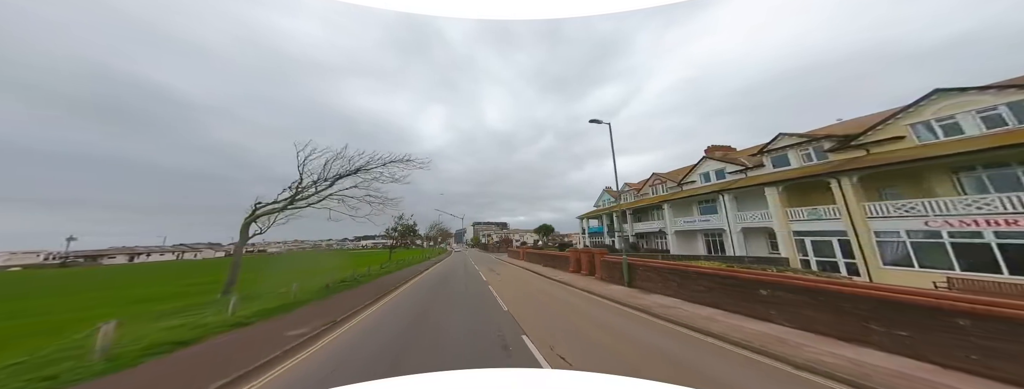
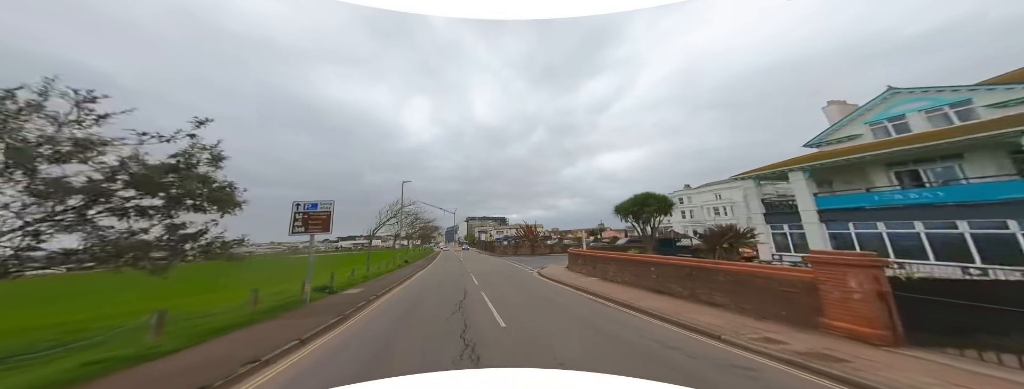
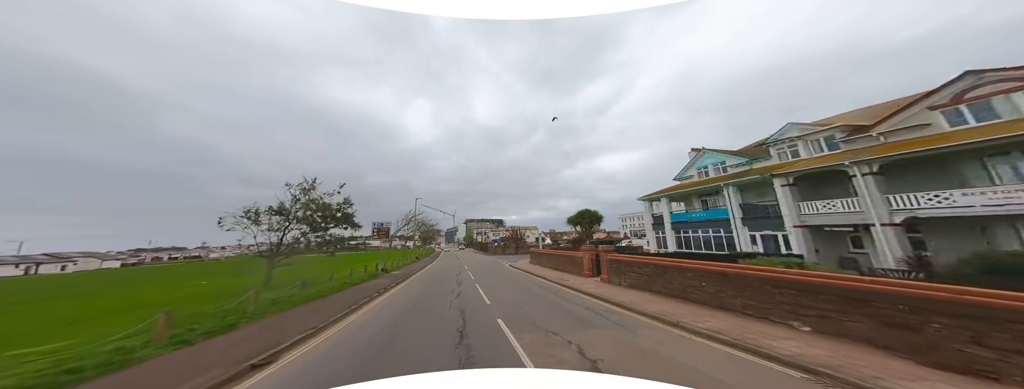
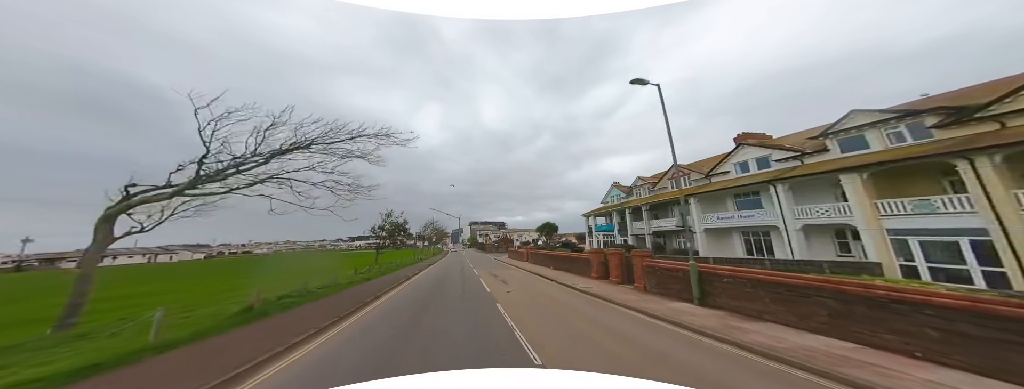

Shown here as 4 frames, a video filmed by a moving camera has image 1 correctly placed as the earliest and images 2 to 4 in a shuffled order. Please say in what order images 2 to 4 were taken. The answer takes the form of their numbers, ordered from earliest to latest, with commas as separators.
4, 3, 2
